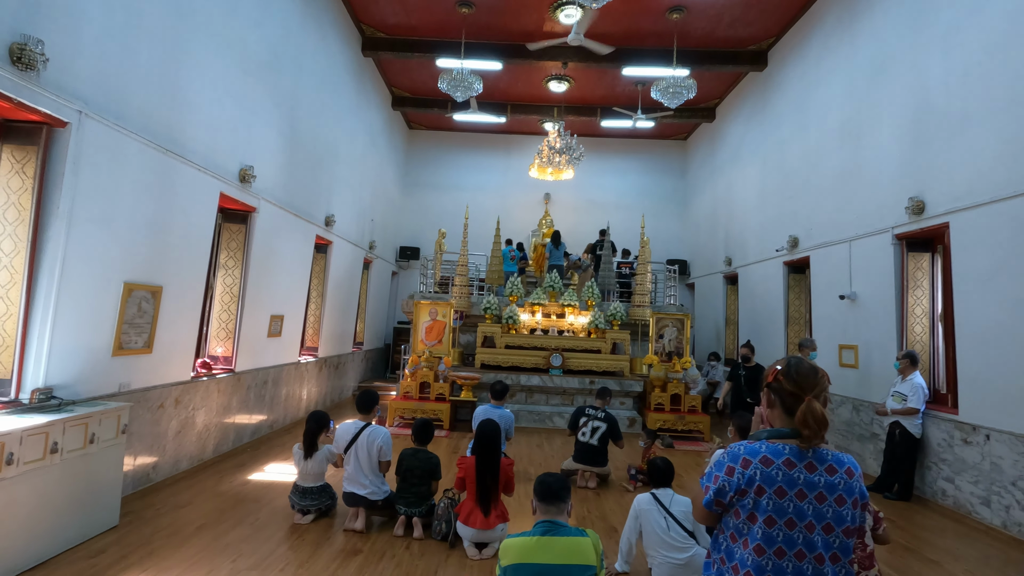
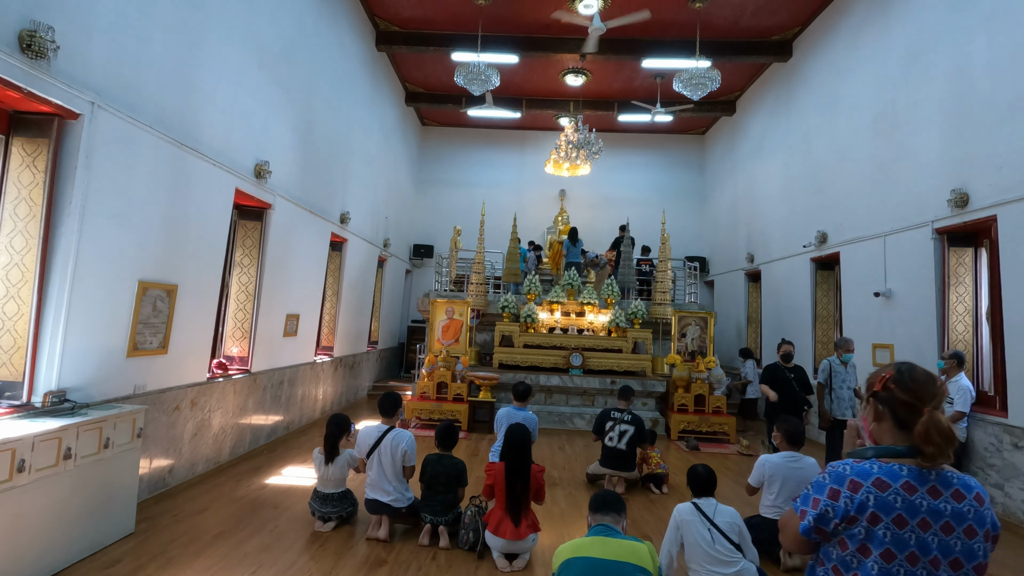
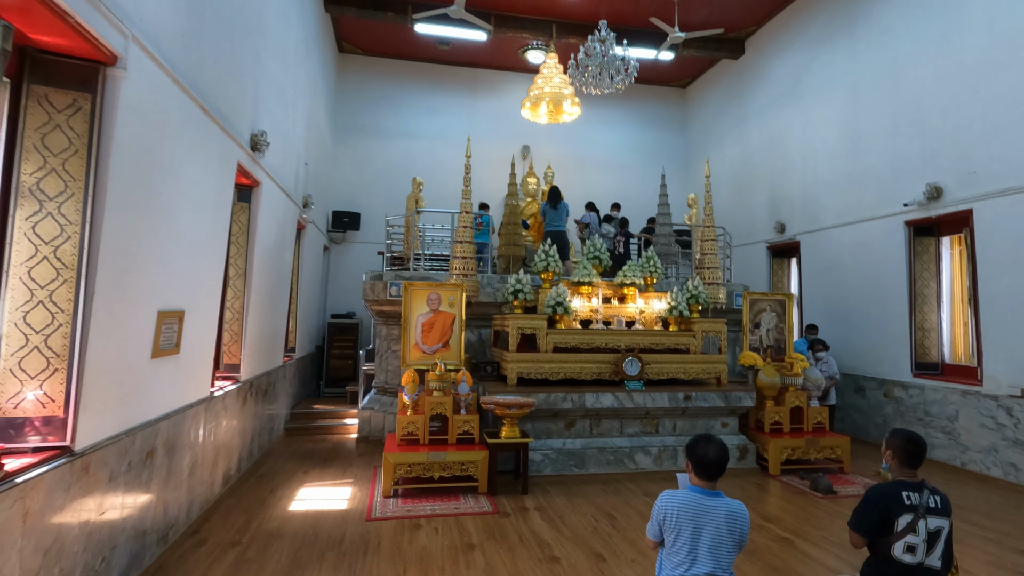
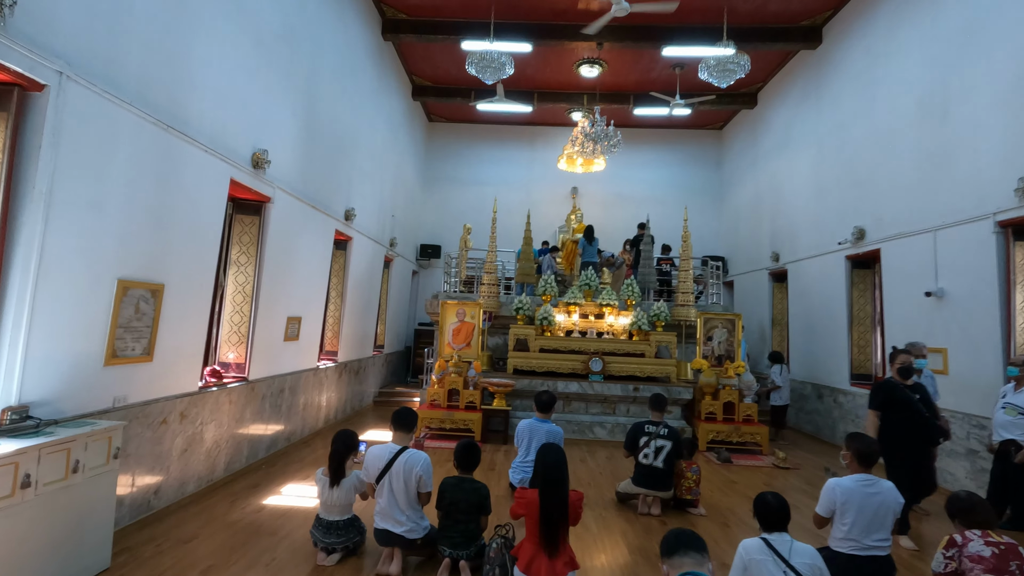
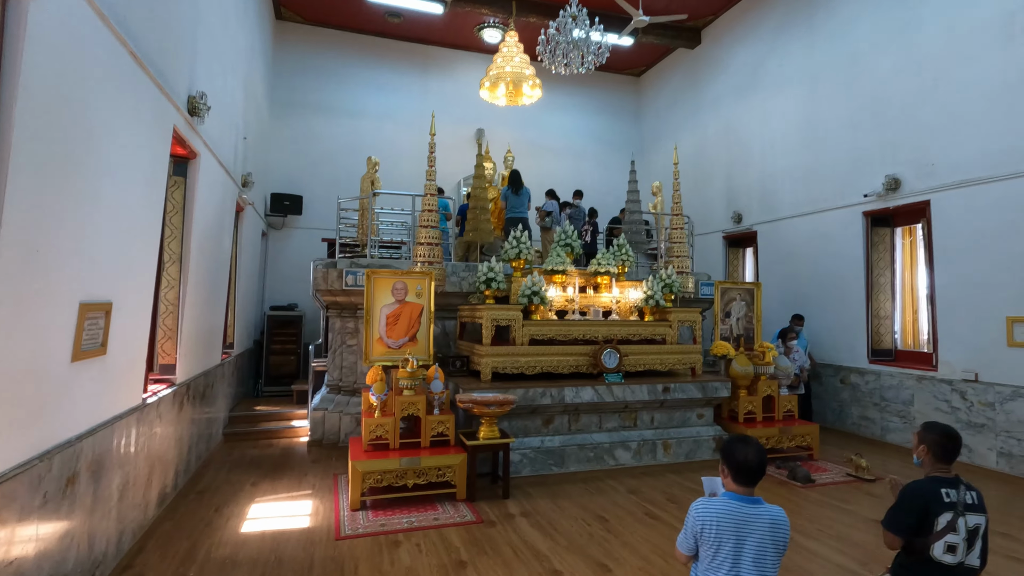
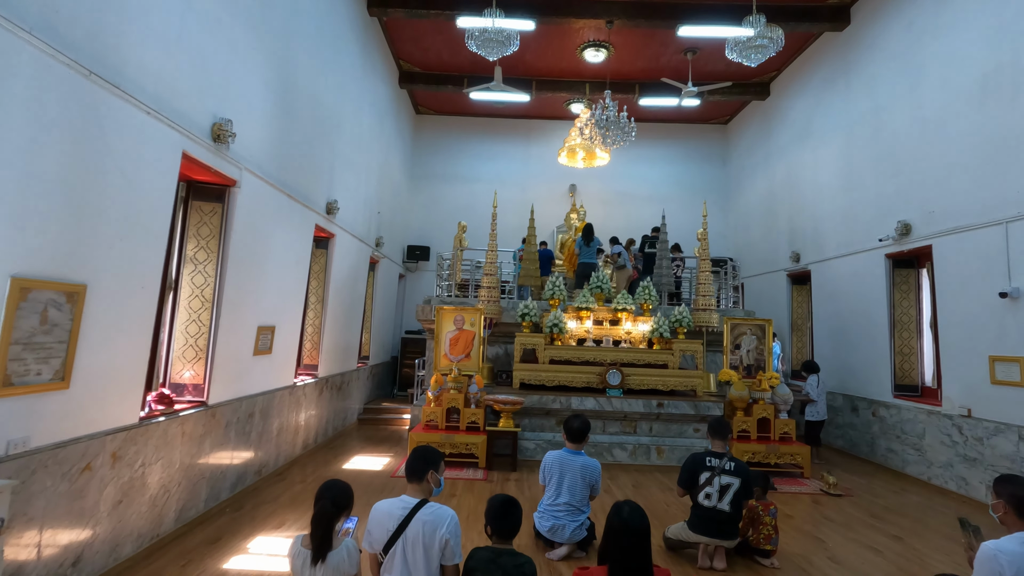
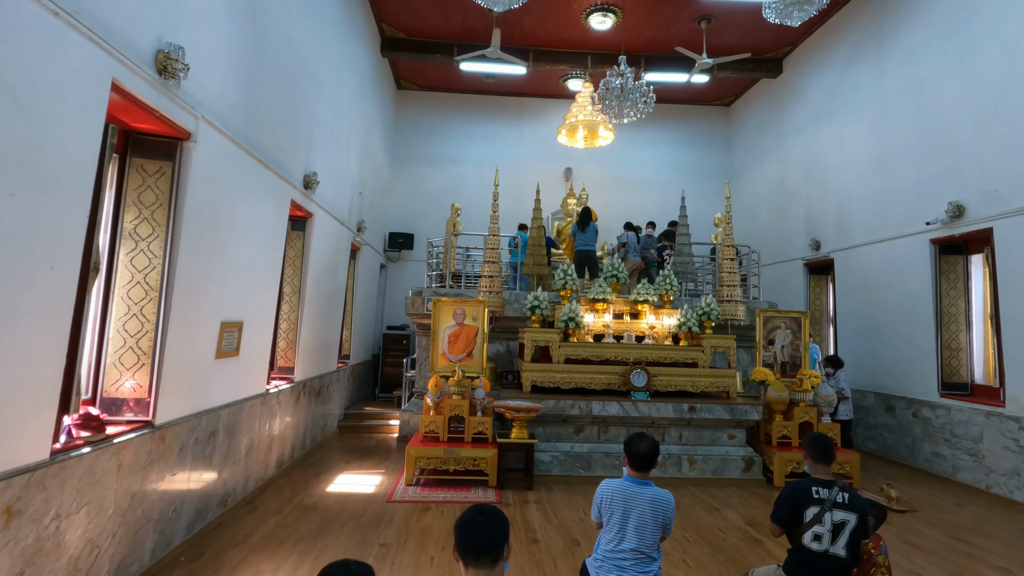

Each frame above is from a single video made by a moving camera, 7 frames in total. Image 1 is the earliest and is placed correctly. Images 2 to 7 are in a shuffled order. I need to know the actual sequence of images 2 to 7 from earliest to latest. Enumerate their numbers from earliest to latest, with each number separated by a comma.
2, 4, 6, 7, 3, 5
